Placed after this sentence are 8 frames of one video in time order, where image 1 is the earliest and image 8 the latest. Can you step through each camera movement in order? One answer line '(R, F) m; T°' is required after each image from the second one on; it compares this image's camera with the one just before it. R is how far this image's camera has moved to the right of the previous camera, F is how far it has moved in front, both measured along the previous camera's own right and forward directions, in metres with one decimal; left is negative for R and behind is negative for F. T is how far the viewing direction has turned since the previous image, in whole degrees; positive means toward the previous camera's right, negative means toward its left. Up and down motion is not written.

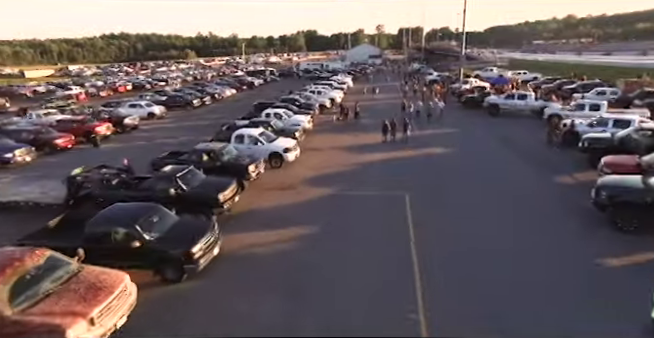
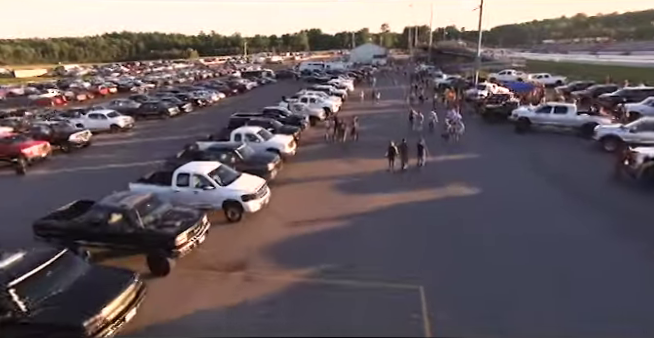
(+0.8, +5.7) m; -1°
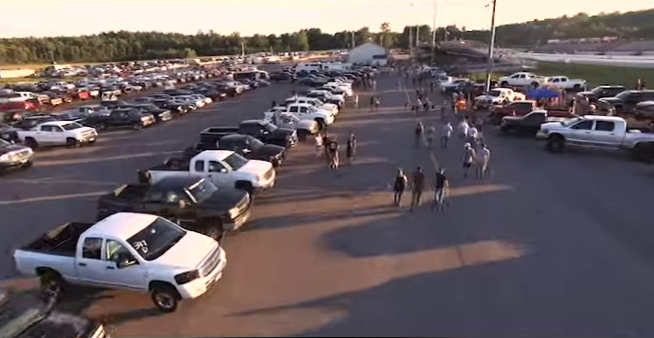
(+0.4, +4.5) m; 0°
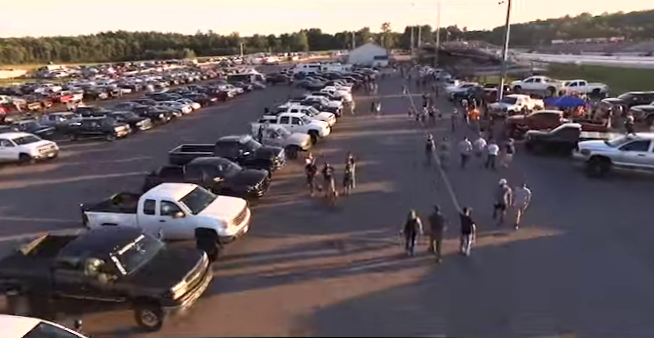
(+0.3, +3.7) m; 0°
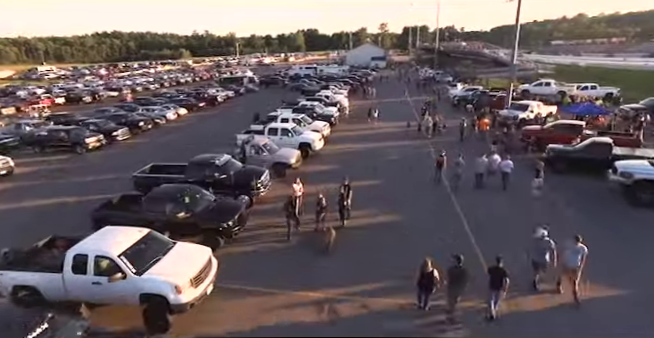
(+0.2, +2.9) m; 0°
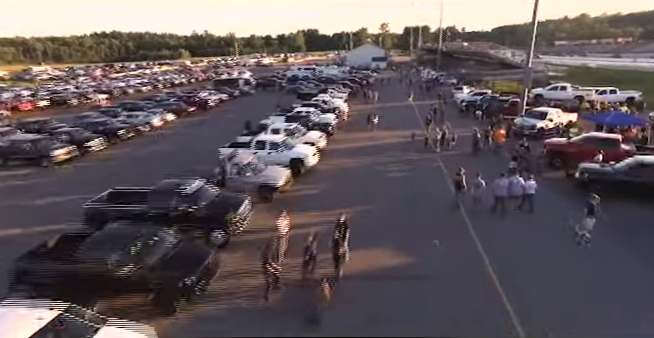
(+0.2, +2.9) m; 0°
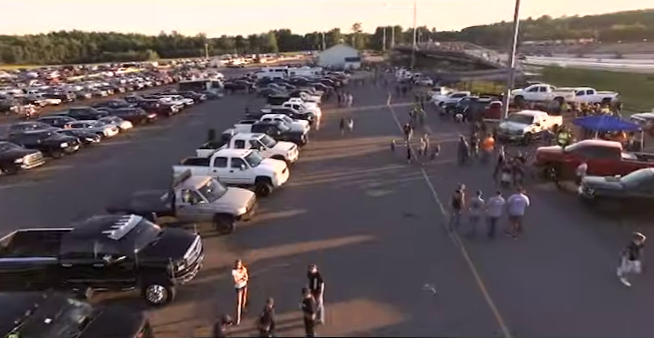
(+0.2, +2.5) m; +3°
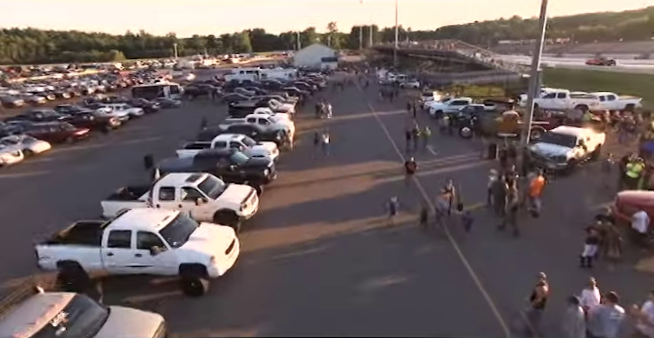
(+0.1, +7.1) m; +3°
